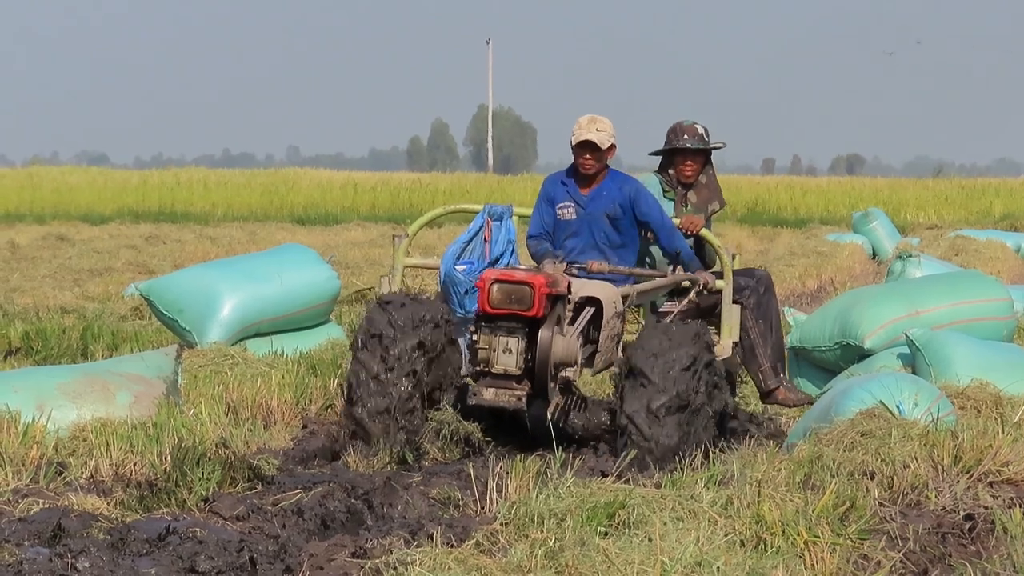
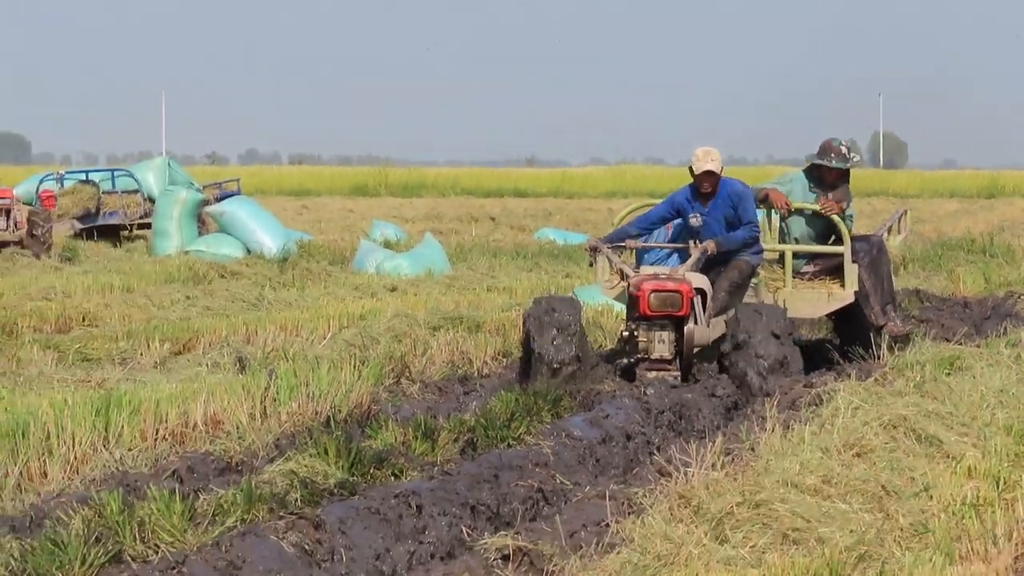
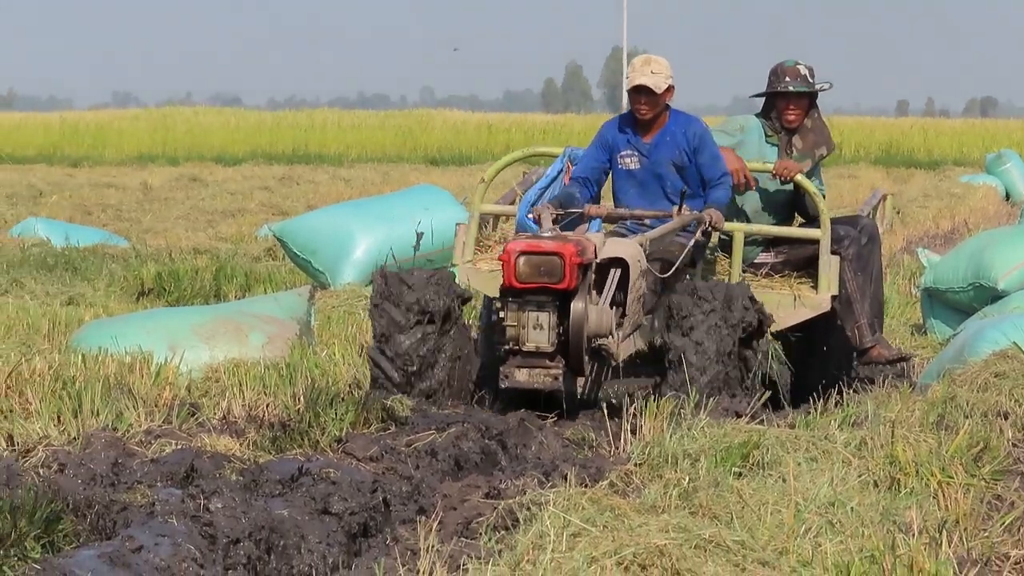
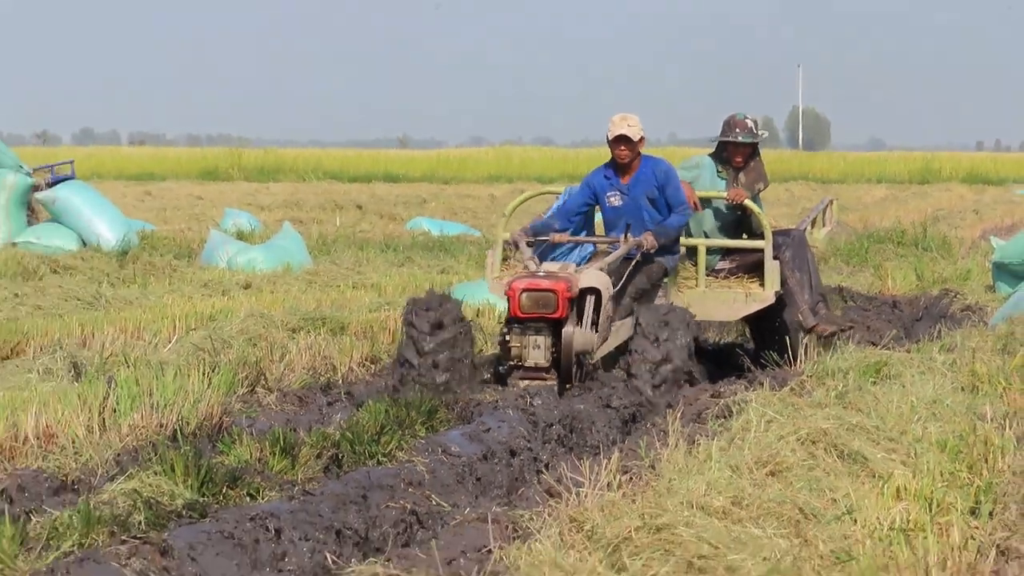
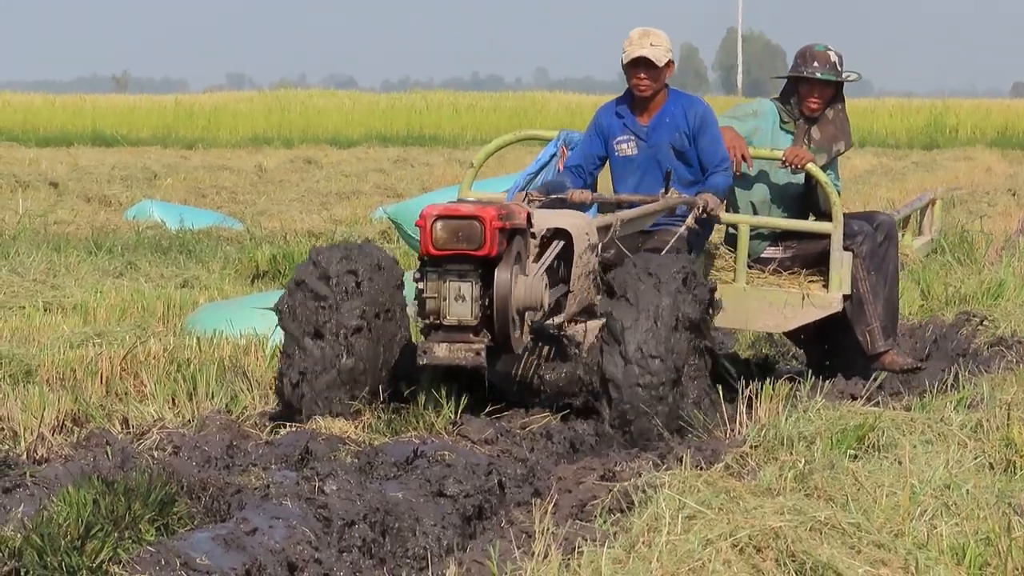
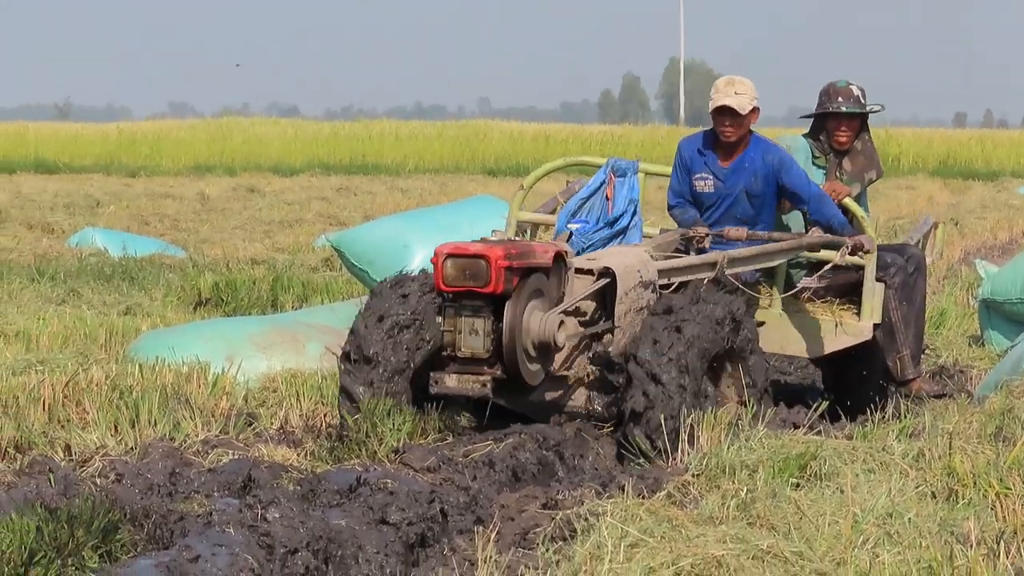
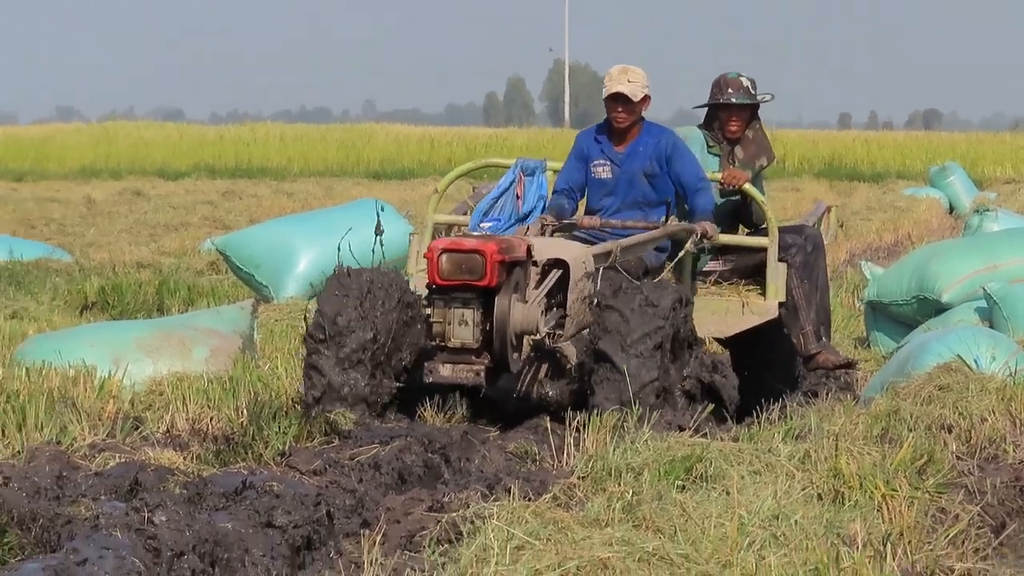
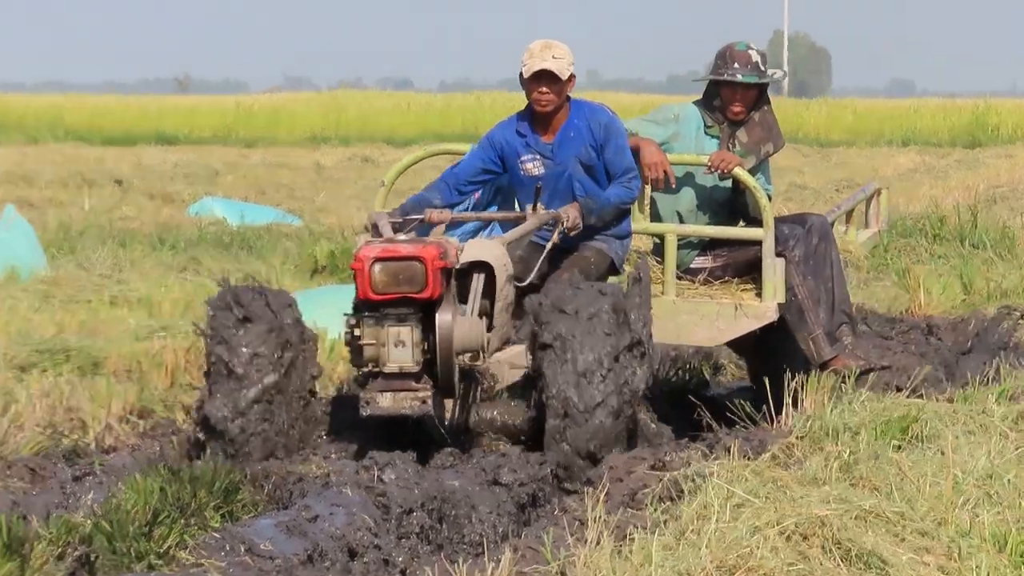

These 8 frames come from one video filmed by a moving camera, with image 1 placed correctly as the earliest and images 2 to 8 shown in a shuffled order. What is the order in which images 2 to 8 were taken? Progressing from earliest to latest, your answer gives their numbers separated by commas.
7, 3, 6, 5, 8, 4, 2
